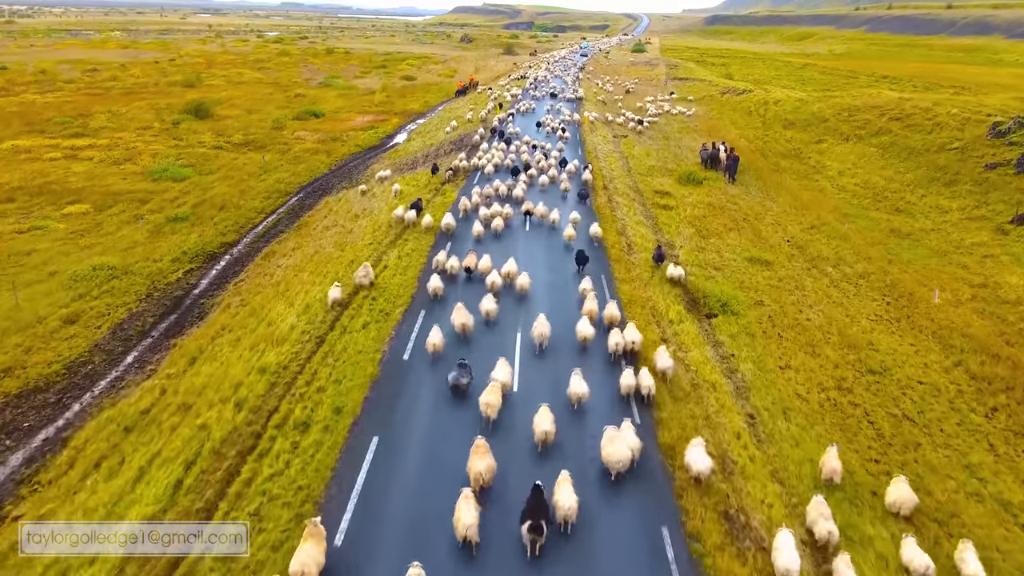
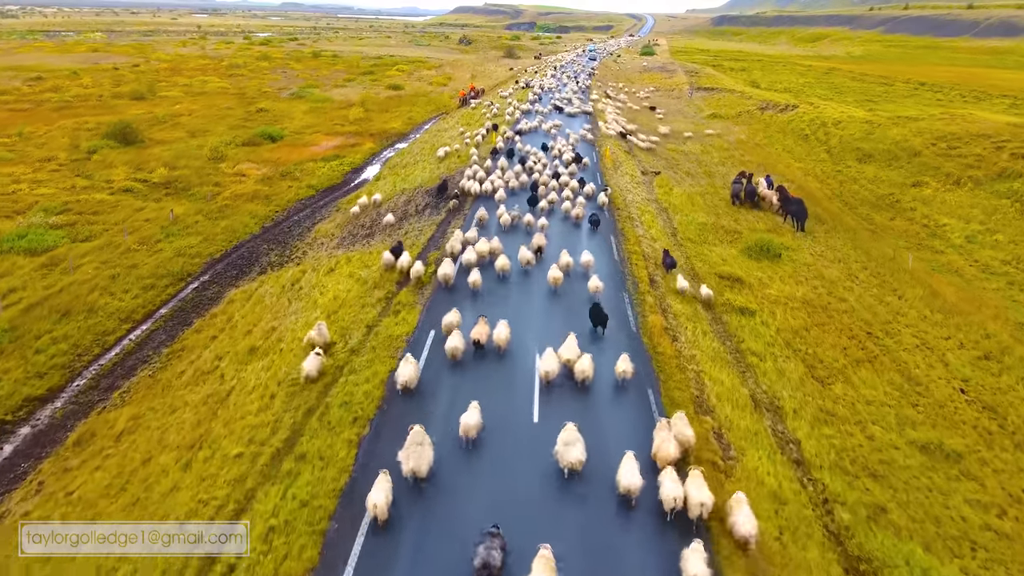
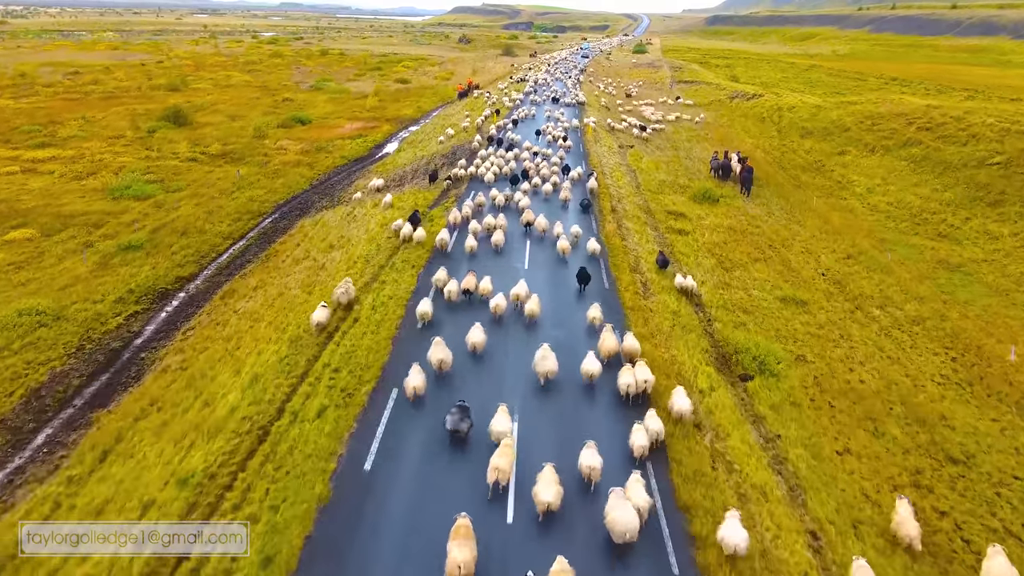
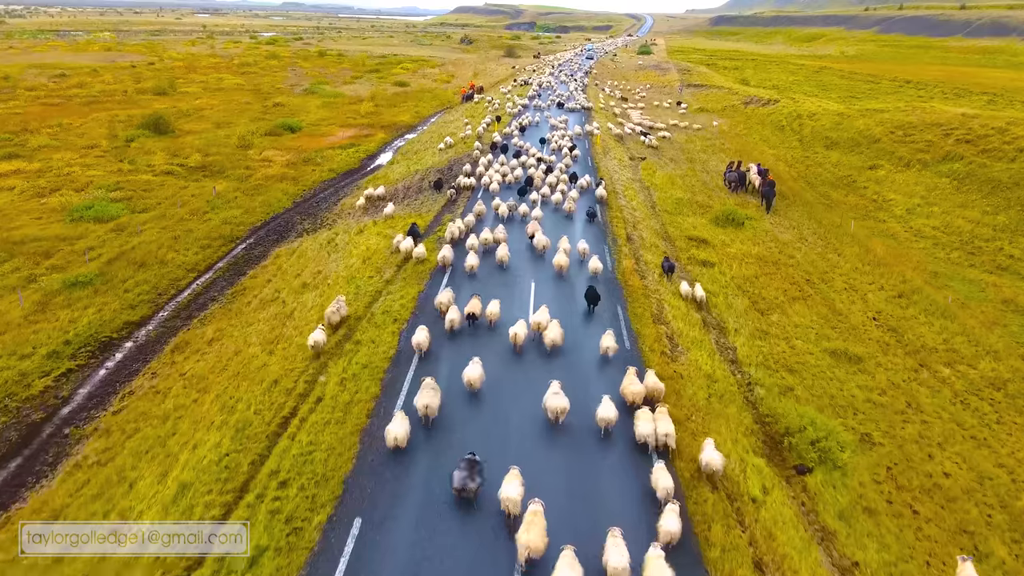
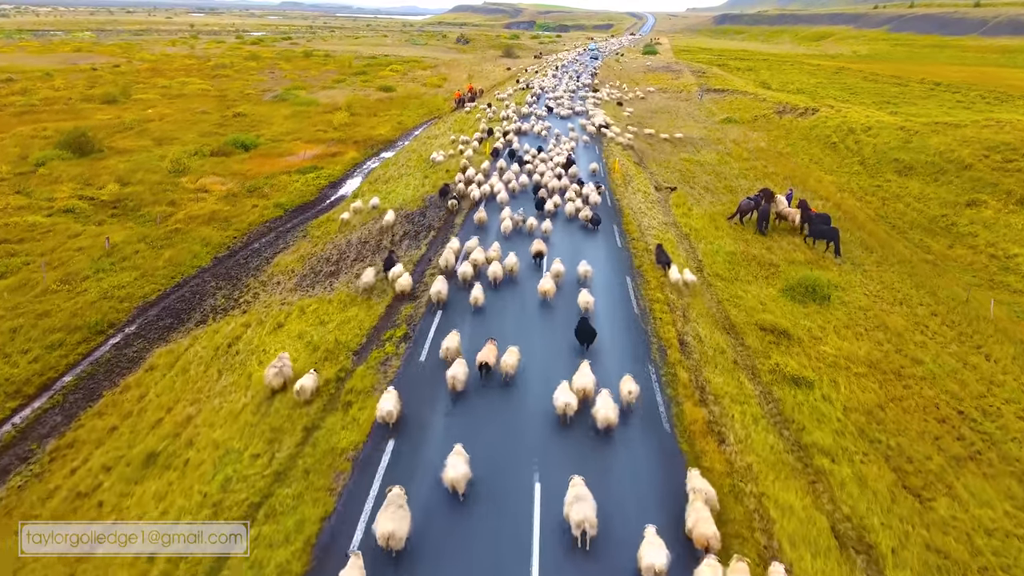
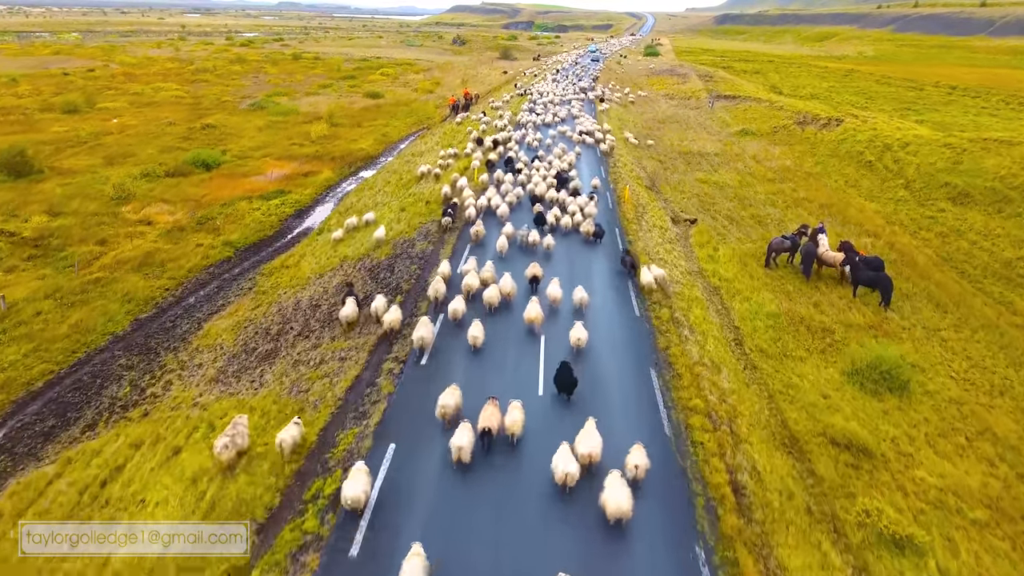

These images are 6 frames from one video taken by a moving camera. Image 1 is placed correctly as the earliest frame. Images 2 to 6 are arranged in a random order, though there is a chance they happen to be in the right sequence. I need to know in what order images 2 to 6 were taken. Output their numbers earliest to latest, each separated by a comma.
3, 4, 2, 5, 6
